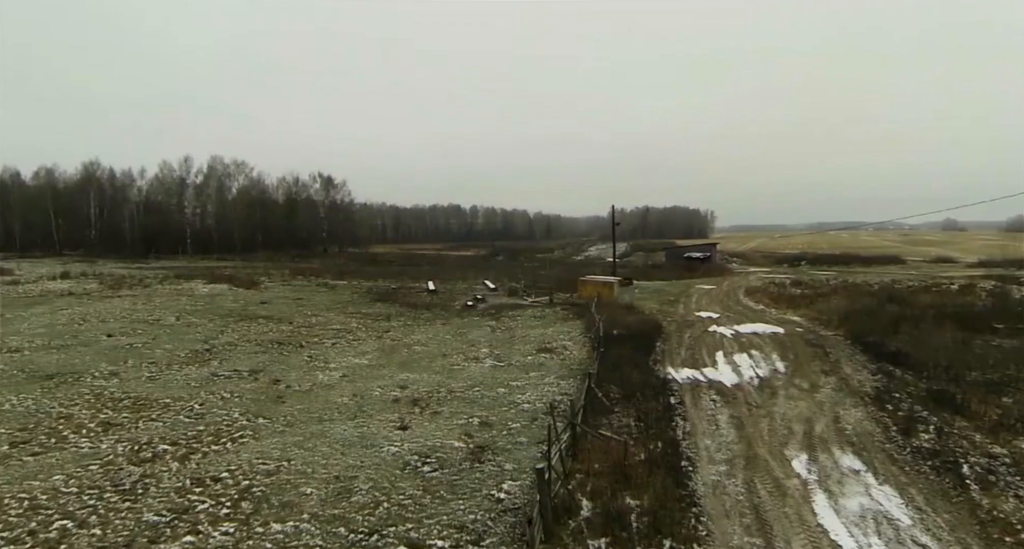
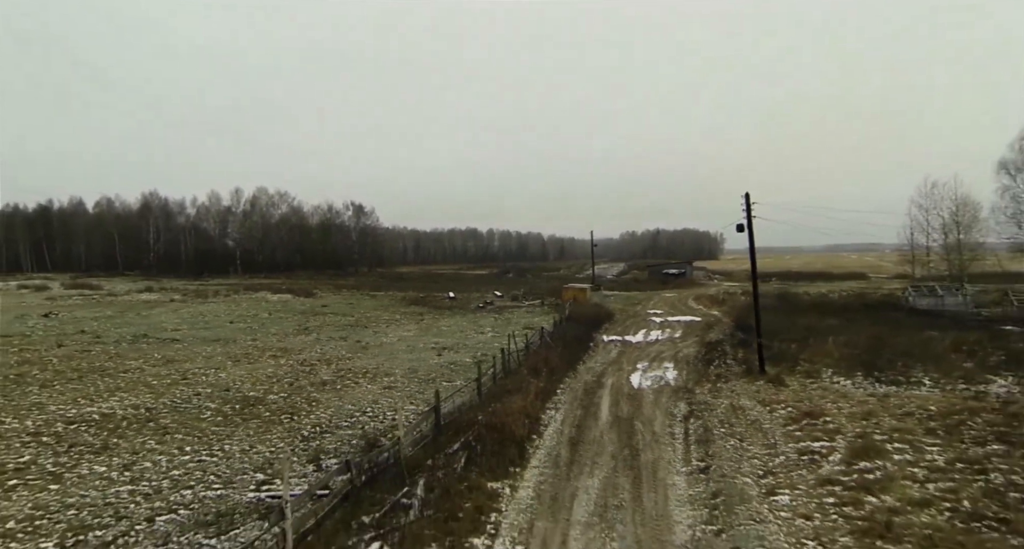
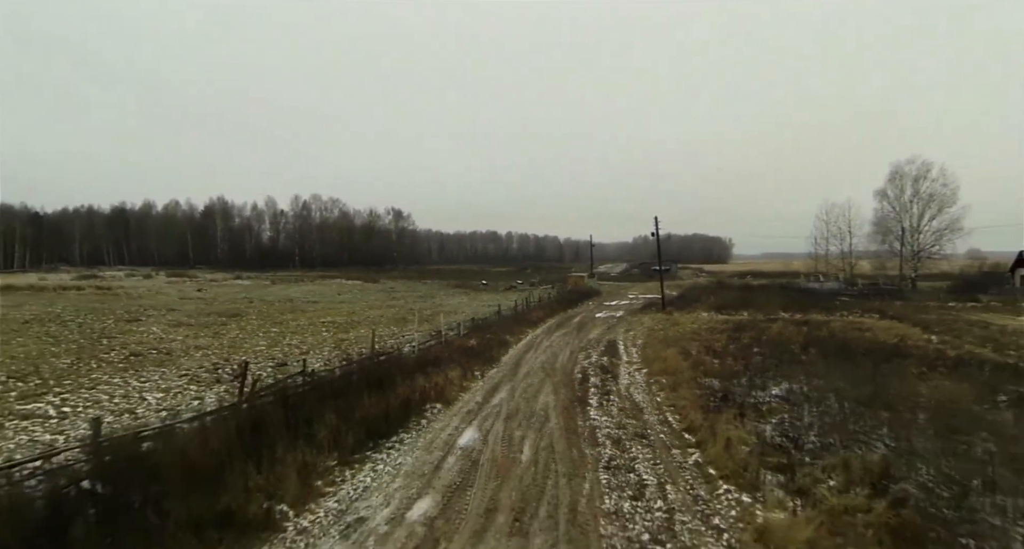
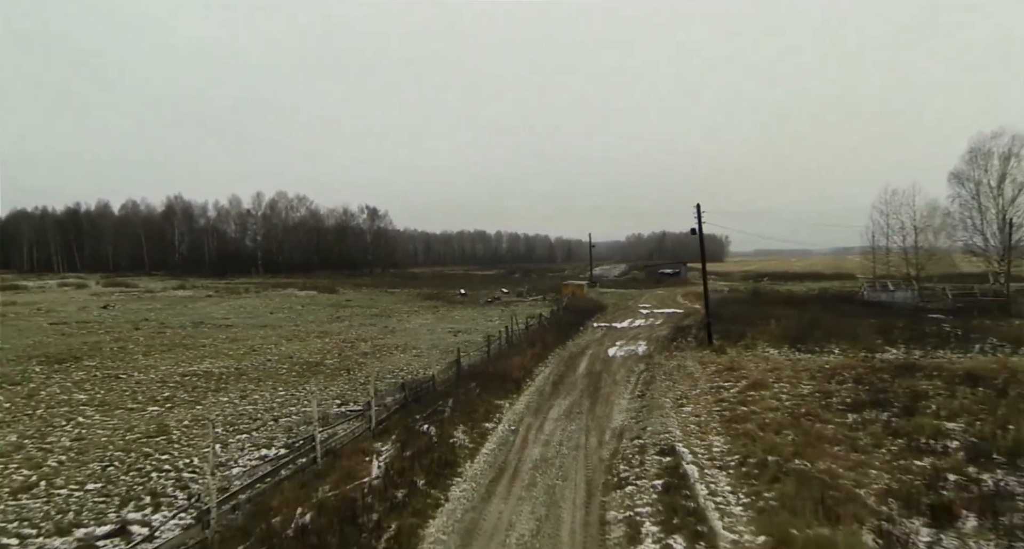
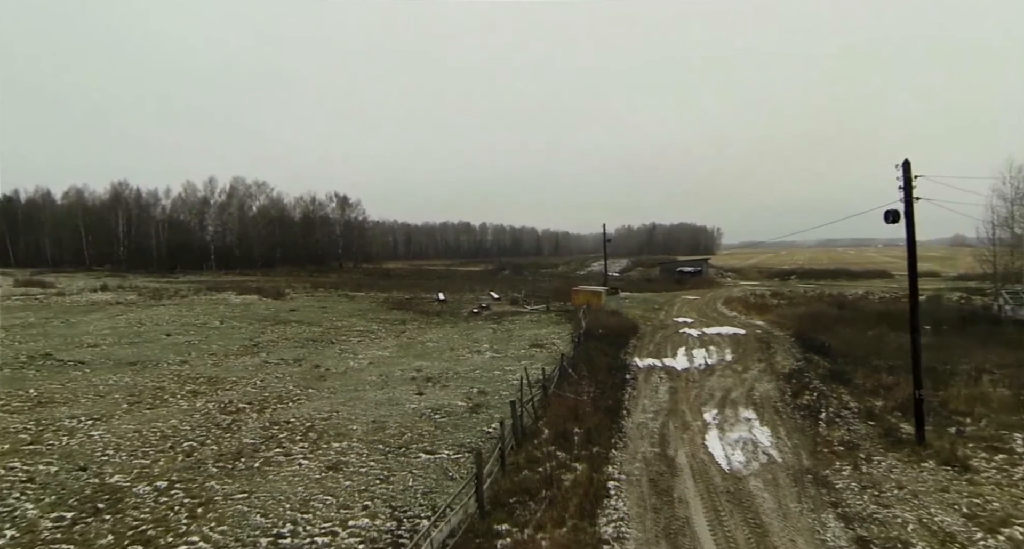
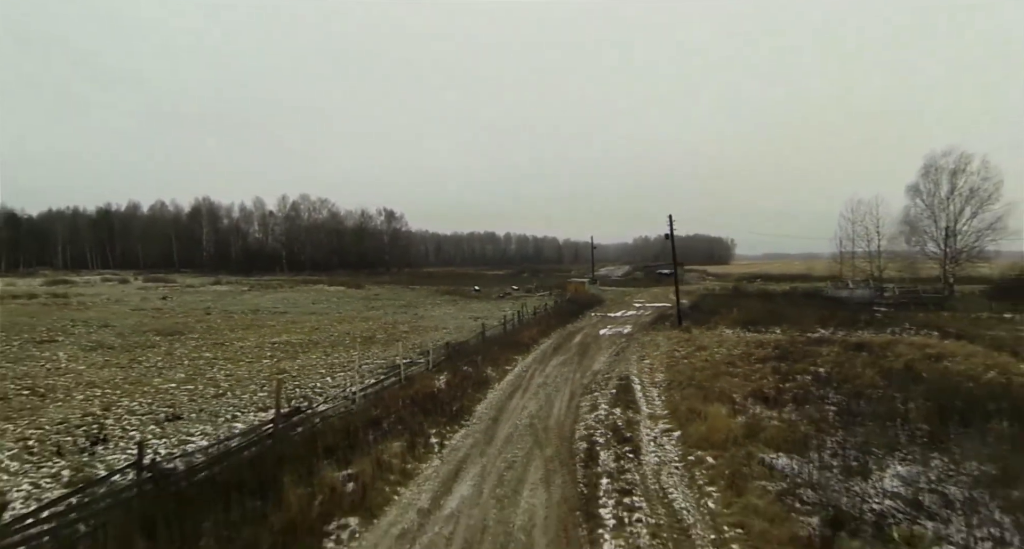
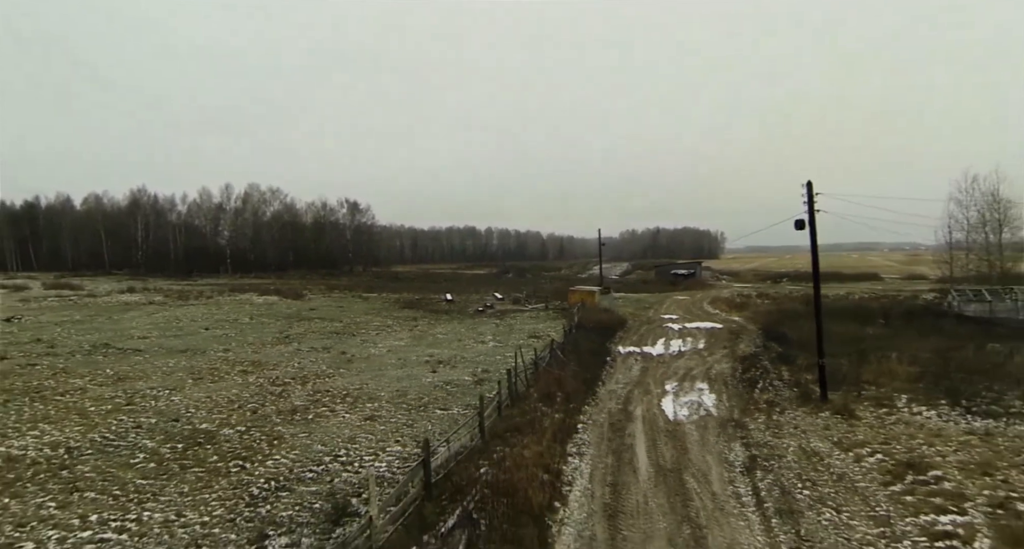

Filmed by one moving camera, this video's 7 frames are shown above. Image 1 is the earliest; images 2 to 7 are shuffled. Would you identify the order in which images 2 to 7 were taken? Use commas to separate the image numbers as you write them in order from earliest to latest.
5, 7, 2, 4, 6, 3
